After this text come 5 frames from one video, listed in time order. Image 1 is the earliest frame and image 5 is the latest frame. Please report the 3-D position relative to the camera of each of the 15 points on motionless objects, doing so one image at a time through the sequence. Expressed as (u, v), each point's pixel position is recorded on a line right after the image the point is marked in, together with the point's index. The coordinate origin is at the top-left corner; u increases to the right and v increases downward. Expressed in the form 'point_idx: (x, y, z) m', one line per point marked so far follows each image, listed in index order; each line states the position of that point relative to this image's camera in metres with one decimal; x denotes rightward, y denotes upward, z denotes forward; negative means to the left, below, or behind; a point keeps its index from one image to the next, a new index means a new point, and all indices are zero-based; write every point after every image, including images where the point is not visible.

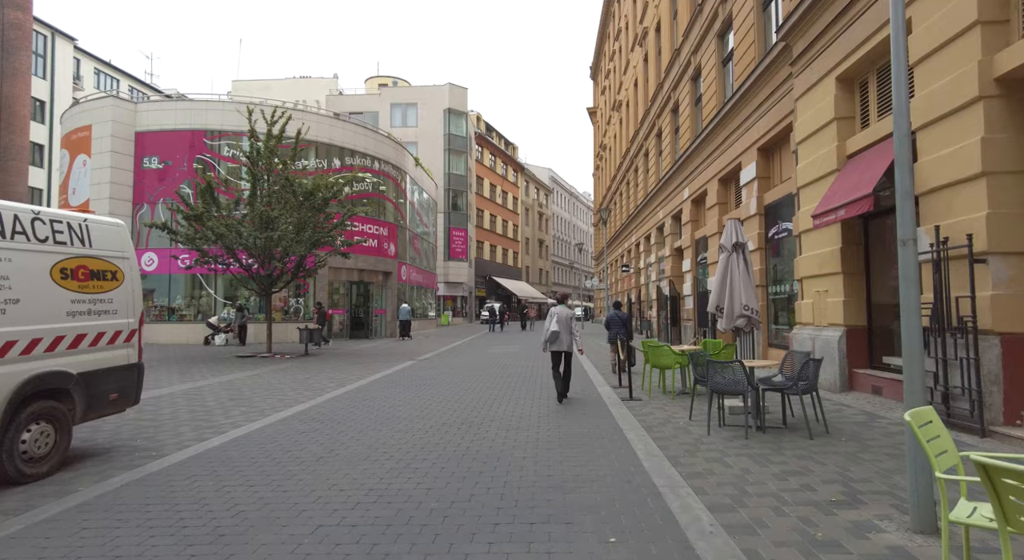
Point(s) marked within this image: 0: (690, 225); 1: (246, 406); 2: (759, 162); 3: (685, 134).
0: (+6.0, +1.9, +19.2) m
1: (-4.5, -2.1, +9.7) m
2: (+5.7, +2.7, +13.0) m
3: (+6.0, +5.0, +19.6) m
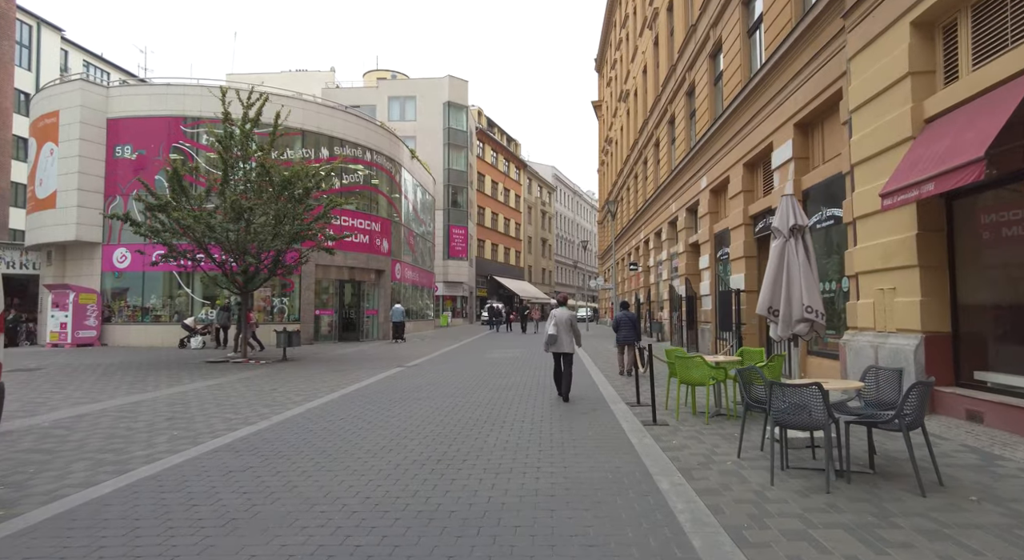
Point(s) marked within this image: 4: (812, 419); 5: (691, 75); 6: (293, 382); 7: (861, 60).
0: (+6.0, +1.9, +17.4) m
1: (-4.6, -2.0, +7.9) m
2: (+5.6, +2.8, +11.3) m
3: (+6.0, +5.0, +17.9) m
4: (+2.5, -1.1, +4.7) m
5: (+6.1, +7.0, +19.3) m
6: (-4.9, -2.3, +12.8) m
7: (+5.2, +3.3, +8.5) m
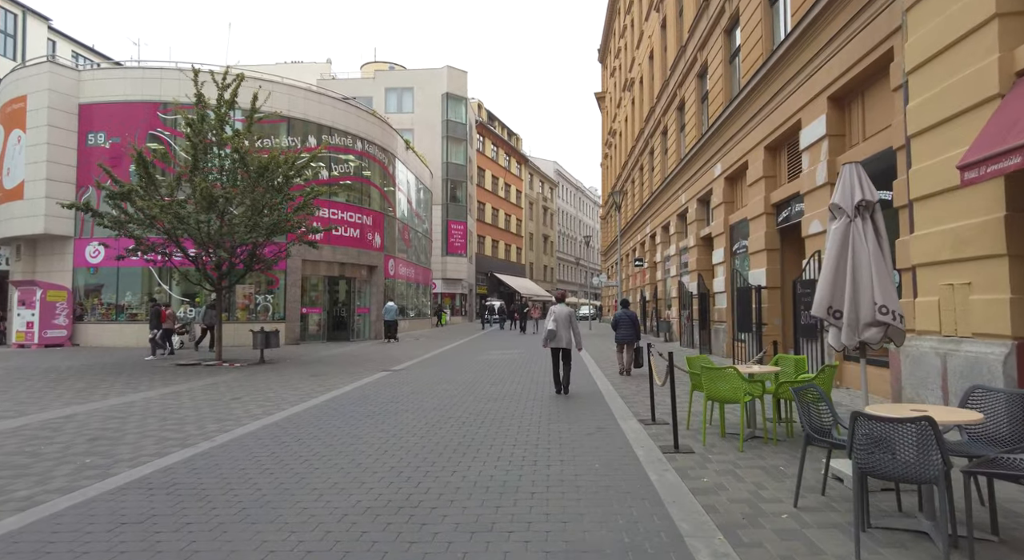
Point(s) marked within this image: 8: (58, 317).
0: (+5.9, +2.1, +16.0) m
1: (-4.7, -1.9, +6.6) m
2: (+5.5, +2.9, +9.9) m
3: (+5.9, +5.2, +16.4) m
4: (+2.3, -1.1, +3.4) m
5: (+6.0, +7.1, +17.9) m
6: (-5.0, -2.2, +11.4) m
7: (+5.1, +3.4, +7.1) m
8: (-15.8, -1.3, +19.8) m
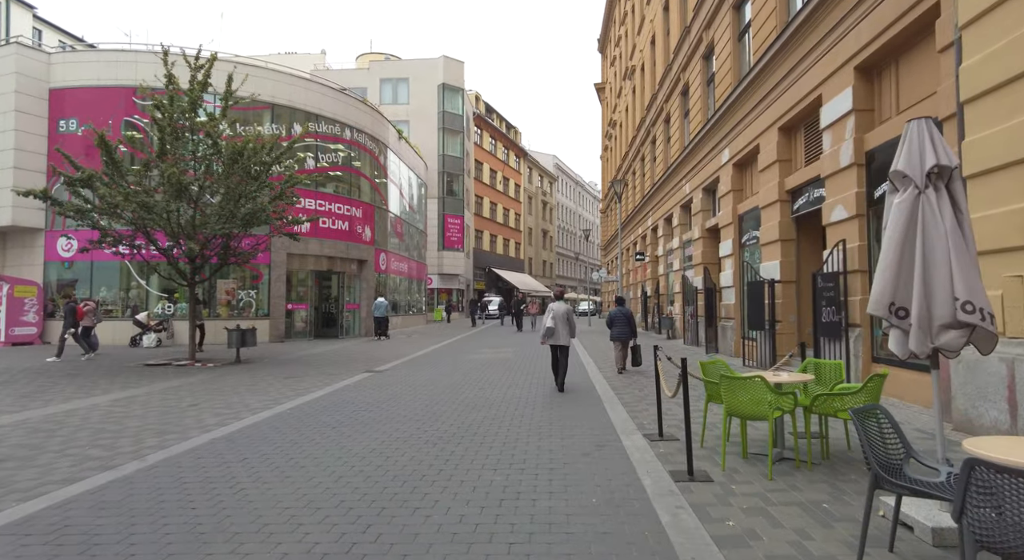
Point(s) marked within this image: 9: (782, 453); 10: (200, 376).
0: (+5.8, +2.2, +15.0) m
1: (-4.9, -1.9, +5.6) m
2: (+5.3, +3.0, +8.8) m
3: (+5.8, +5.3, +15.4) m
4: (+2.1, -1.0, +2.3) m
5: (+5.8, +7.3, +16.7) m
6: (-5.2, -2.1, +10.4) m
7: (+4.9, +3.5, +6.0) m
8: (-16.0, -1.1, +18.8) m
9: (+2.5, -1.6, +5.3) m
10: (-6.9, -2.1, +12.7) m
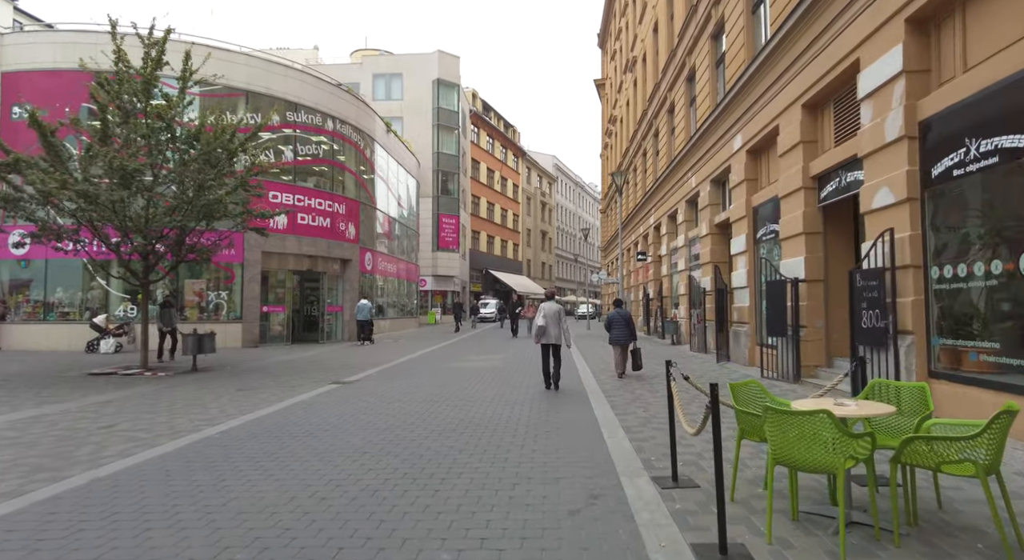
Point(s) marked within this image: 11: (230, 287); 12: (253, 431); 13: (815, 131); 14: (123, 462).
0: (+5.5, +2.2, +13.4) m
1: (-5.2, -1.8, +4.0) m
2: (+5.1, +3.0, +7.3) m
3: (+5.5, +5.3, +13.8) m
4: (+1.9, -0.9, +0.8) m
5: (+5.6, +7.3, +15.2) m
6: (-5.5, -2.0, +8.9) m
7: (+4.6, +3.5, +4.5) m
8: (-16.3, -1.1, +17.3) m
9: (+2.2, -1.6, +3.7) m
10: (-7.2, -2.1, +11.1) m
11: (-9.6, -0.2, +19.3) m
12: (-3.4, -2.0, +7.4) m
13: (+5.5, +2.7, +10.4) m
14: (-4.0, -1.9, +5.8) m
